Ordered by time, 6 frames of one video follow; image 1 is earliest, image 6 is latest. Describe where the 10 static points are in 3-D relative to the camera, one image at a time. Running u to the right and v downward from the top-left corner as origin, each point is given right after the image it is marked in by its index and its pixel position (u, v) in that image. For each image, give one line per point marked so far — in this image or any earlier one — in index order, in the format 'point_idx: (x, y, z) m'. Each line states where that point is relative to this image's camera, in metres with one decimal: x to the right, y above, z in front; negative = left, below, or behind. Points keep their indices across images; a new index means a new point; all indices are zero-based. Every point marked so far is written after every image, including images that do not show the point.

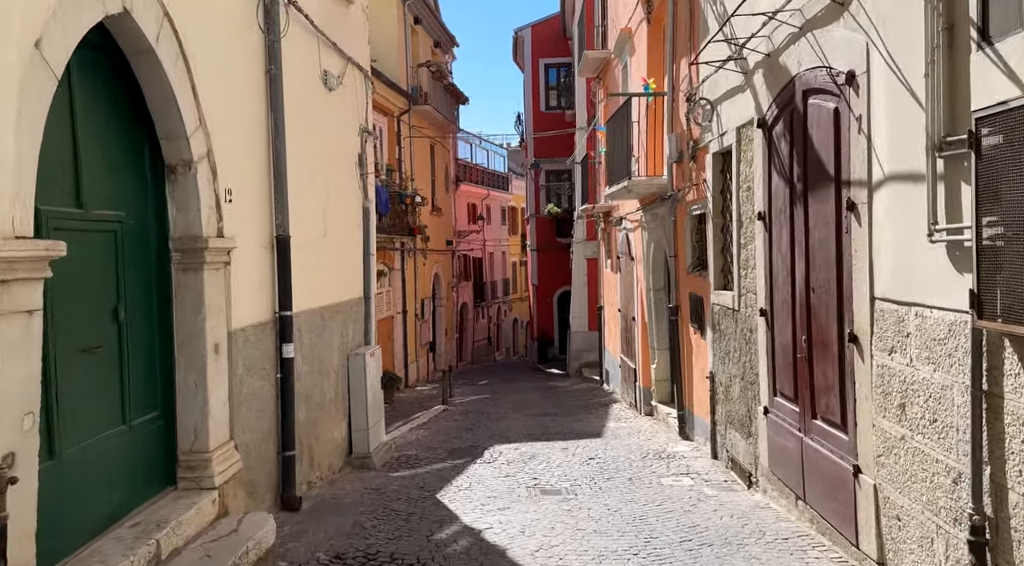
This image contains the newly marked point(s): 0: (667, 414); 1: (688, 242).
0: (+1.9, -1.6, +12.8) m
1: (+1.8, +0.4, +11.0) m
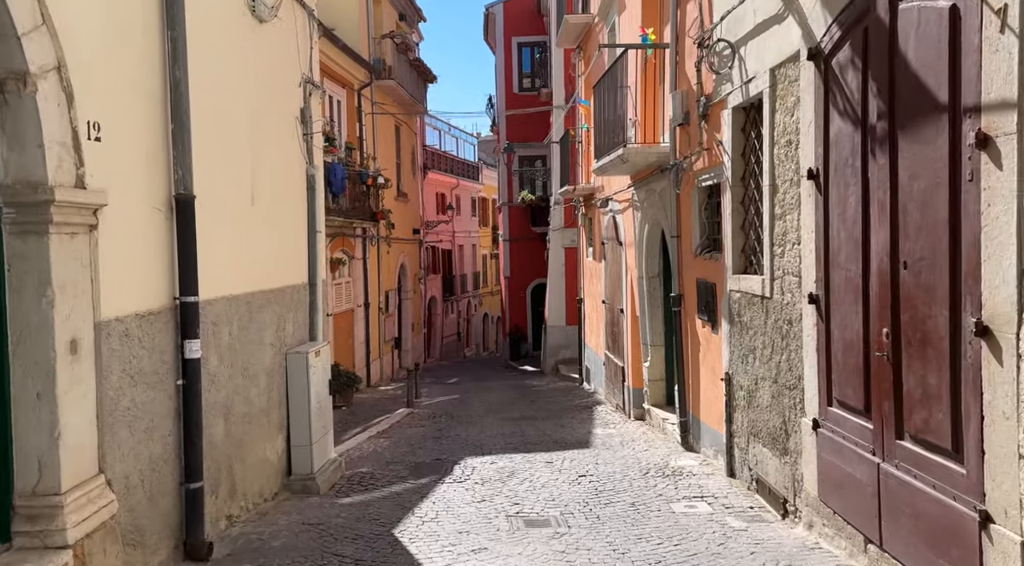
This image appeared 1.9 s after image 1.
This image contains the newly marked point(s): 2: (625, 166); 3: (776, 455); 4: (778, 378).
0: (+1.6, -1.4, +11.1) m
1: (+1.6, +0.6, +9.3) m
2: (+1.2, +1.2, +11.0) m
3: (+1.8, -1.1, +7.0) m
4: (+1.7, -0.6, +6.9) m
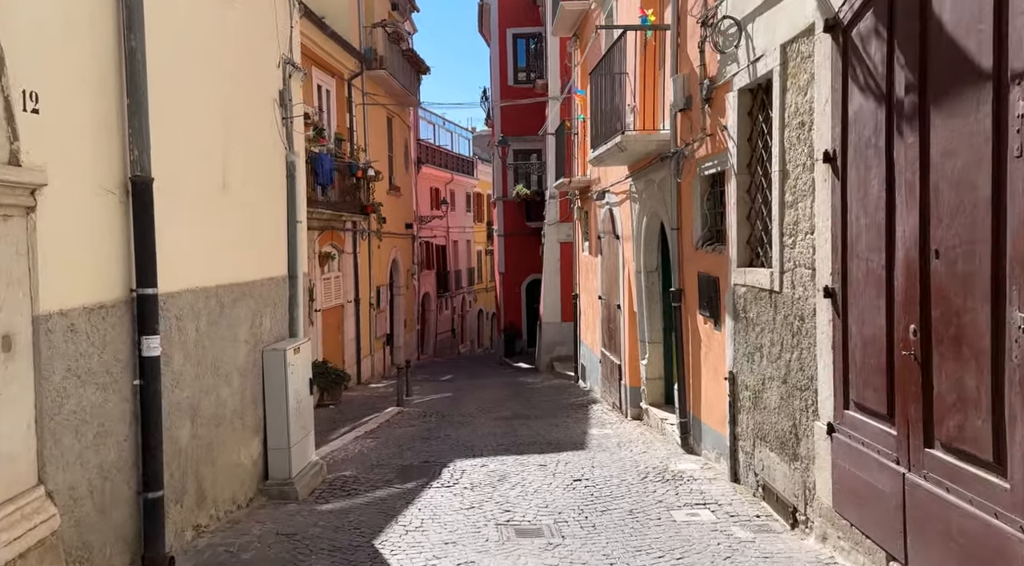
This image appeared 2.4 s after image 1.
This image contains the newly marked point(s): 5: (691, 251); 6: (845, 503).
0: (+1.5, -1.4, +10.6) m
1: (+1.5, +0.6, +8.8) m
2: (+1.1, +1.3, +10.6) m
3: (+1.7, -1.1, +6.5) m
4: (+1.7, -0.6, +6.4) m
5: (+1.5, +0.3, +9.0) m
6: (+1.7, -1.1, +5.4) m
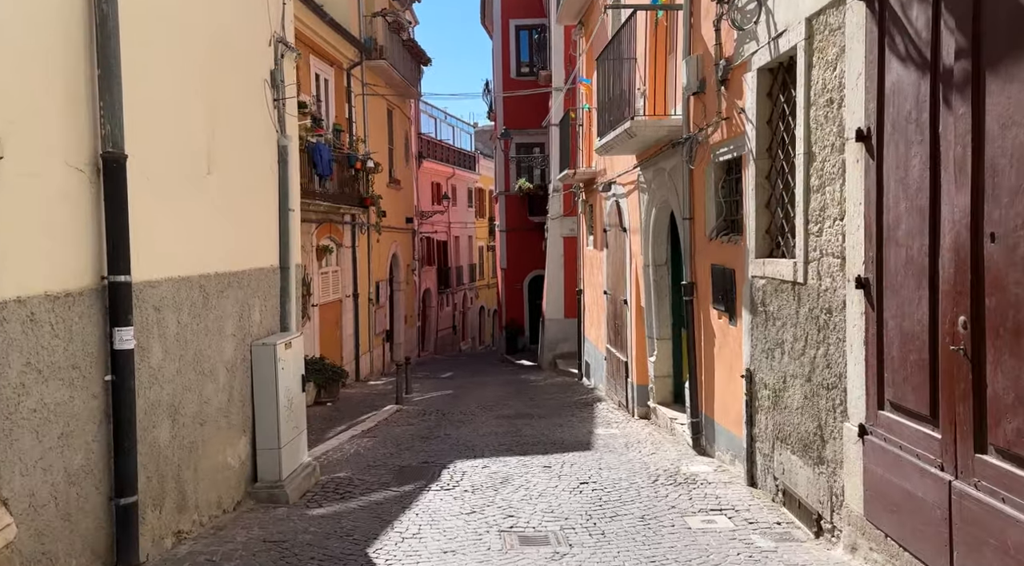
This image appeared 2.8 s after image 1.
0: (+1.5, -1.3, +10.2) m
1: (+1.6, +0.7, +8.4) m
2: (+1.2, +1.4, +10.1) m
3: (+1.7, -1.0, +6.1) m
4: (+1.7, -0.5, +6.0) m
5: (+1.6, +0.3, +8.6) m
6: (+1.7, -1.1, +5.0) m
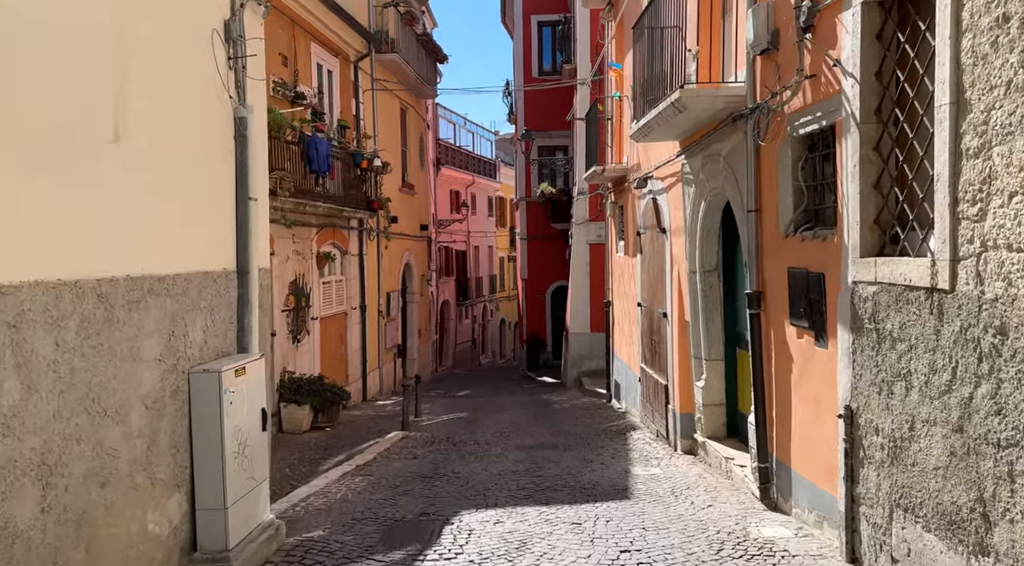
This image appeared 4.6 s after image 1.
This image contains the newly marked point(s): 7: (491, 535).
0: (+1.7, -1.4, +8.3) m
1: (+1.7, +0.6, +6.6) m
2: (+1.3, +1.3, +8.3) m
3: (+1.8, -1.1, +4.2) m
4: (+1.8, -0.6, +4.1) m
5: (+1.7, +0.3, +6.8) m
6: (+1.8, -1.1, +3.1) m
7: (-0.1, -1.6, +6.6) m
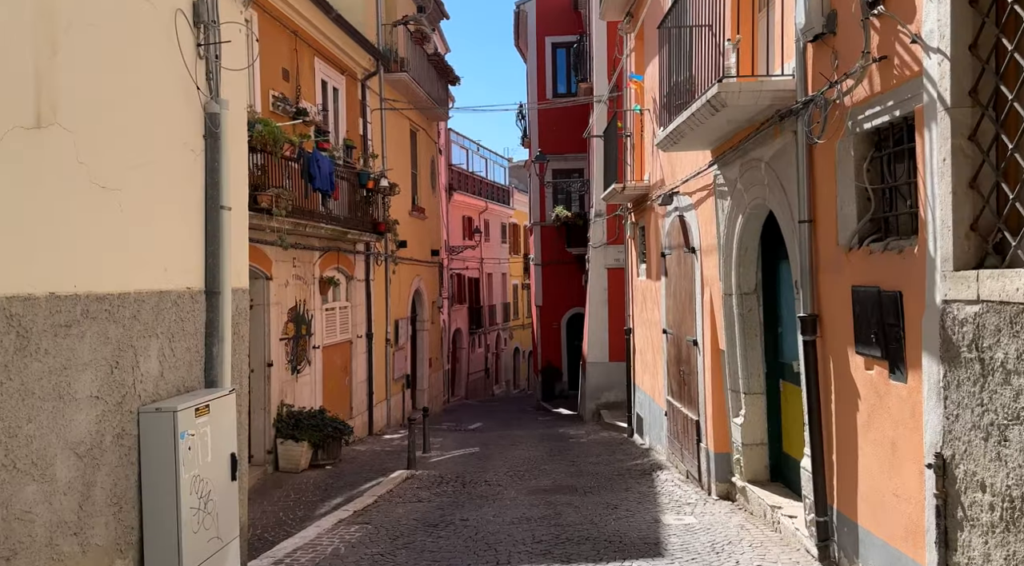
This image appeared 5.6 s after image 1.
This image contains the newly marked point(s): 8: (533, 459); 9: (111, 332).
0: (+1.8, -1.6, +7.3) m
1: (+1.8, +0.5, +5.6) m
2: (+1.4, +1.1, +7.3) m
3: (+1.9, -1.1, +3.2) m
4: (+1.8, -0.6, +3.1) m
5: (+1.8, +0.2, +5.8) m
6: (+1.8, -1.1, +2.1) m
7: (-0.1, -1.7, +5.6) m
8: (+0.3, -2.1, +12.5) m
9: (-1.7, -0.2, +4.4) m
